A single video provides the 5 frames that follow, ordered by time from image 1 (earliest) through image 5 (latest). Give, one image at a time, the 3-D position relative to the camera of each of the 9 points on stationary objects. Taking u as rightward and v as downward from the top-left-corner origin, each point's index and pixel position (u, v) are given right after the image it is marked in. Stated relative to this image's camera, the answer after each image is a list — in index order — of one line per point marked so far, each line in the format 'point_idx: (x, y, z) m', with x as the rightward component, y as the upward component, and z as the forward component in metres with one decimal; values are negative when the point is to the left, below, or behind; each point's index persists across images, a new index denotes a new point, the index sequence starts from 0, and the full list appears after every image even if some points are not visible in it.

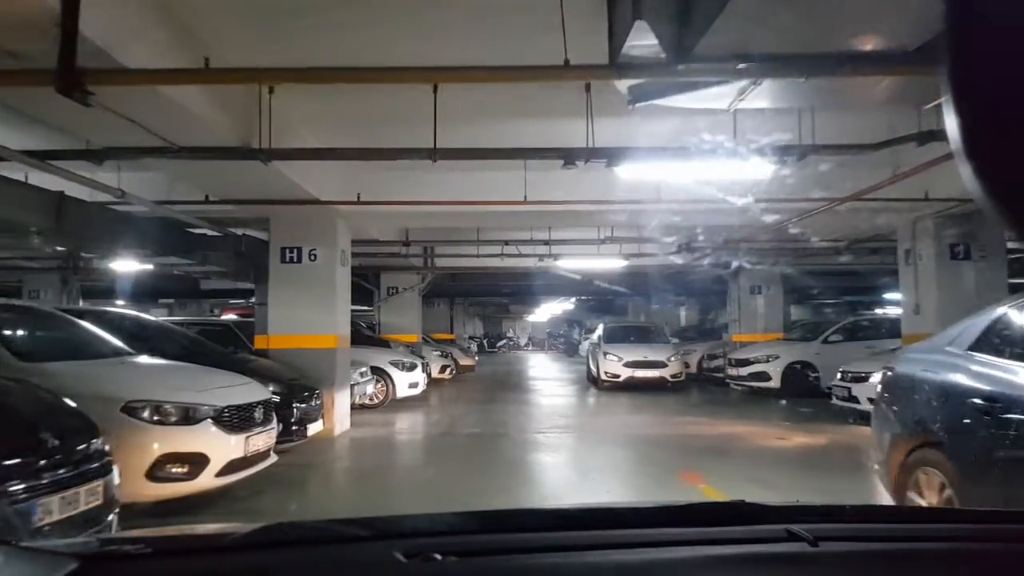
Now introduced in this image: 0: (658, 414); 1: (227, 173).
0: (+1.9, -1.6, +13.4) m
1: (-2.2, +0.9, +8.0) m
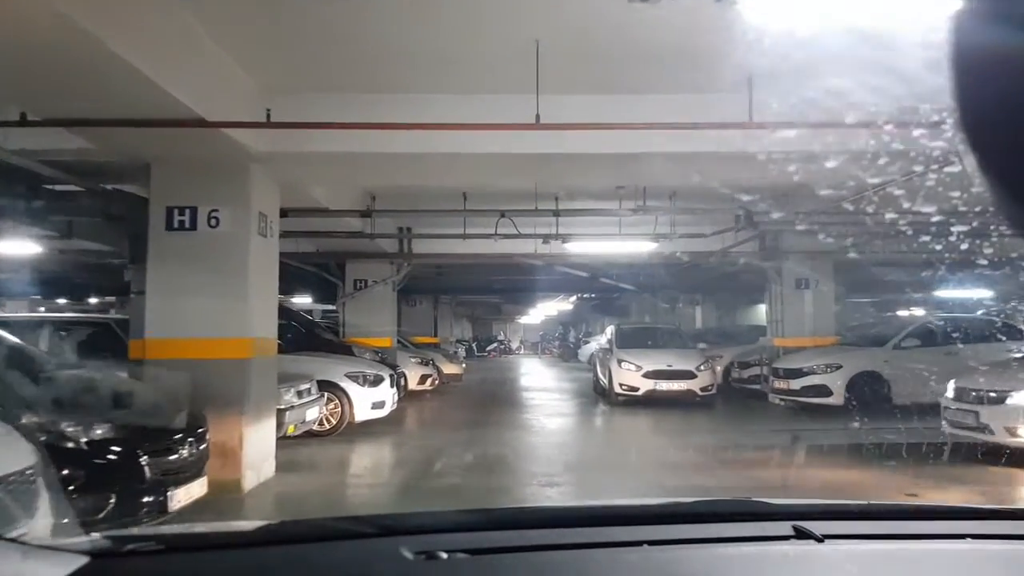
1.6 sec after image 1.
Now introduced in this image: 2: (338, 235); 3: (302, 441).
0: (+1.8, -1.5, +10.5) m
1: (-2.2, +1.0, +5.0) m
2: (-1.7, +0.5, +10.2) m
3: (-1.8, -1.3, +8.9) m
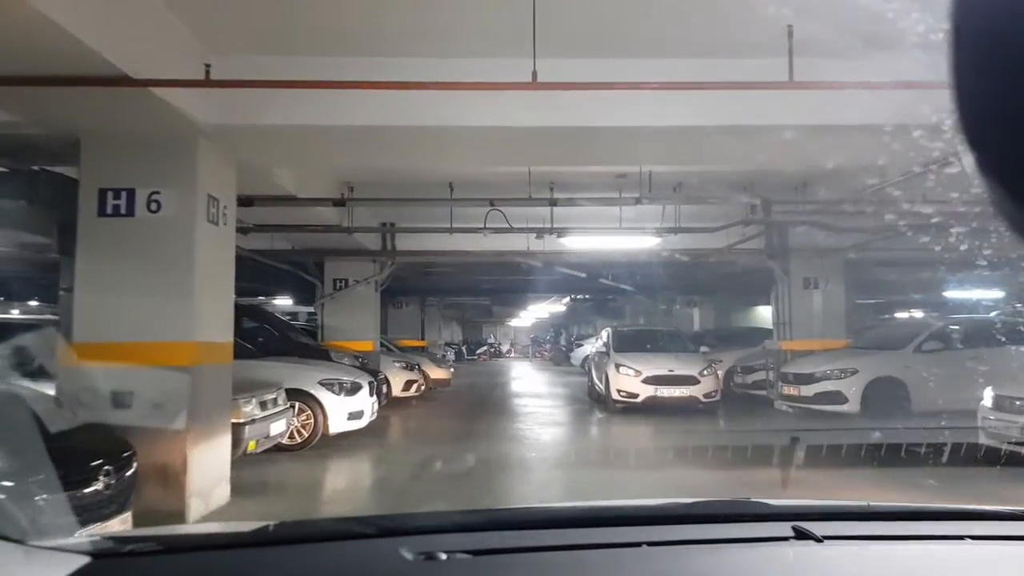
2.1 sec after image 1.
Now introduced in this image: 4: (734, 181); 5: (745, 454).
0: (+1.8, -1.5, +9.6) m
1: (-2.2, +1.0, +4.2) m
2: (-1.8, +0.5, +9.4) m
3: (-1.8, -1.3, +8.0) m
4: (+1.9, +0.9, +9.2) m
5: (+2.1, -1.5, +9.7) m
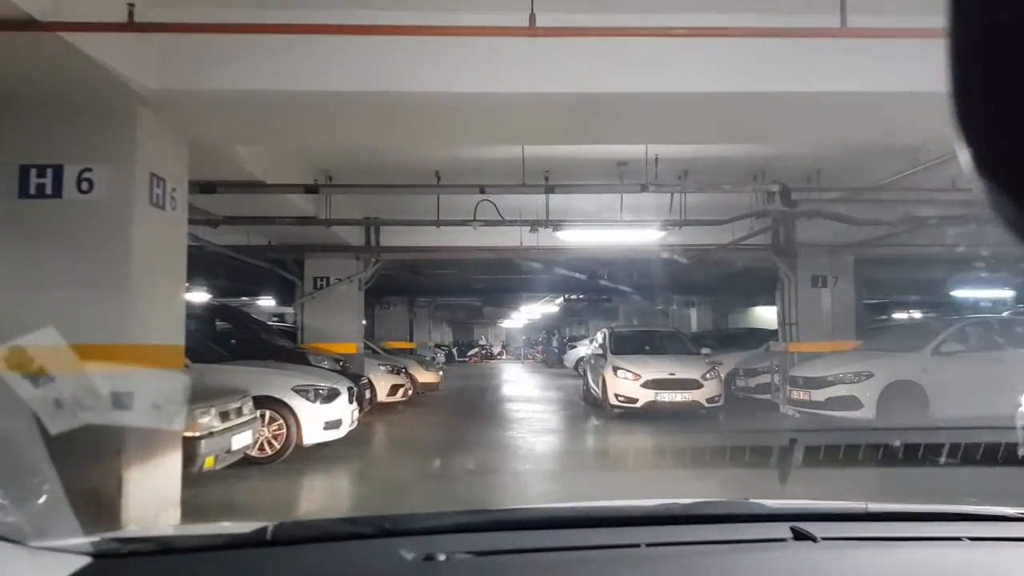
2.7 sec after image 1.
0: (+1.7, -1.5, +8.9) m
1: (-2.2, +1.0, +3.4) m
2: (-1.8, +0.5, +8.6) m
3: (-1.9, -1.2, +7.3) m
4: (+1.9, +1.0, +8.5) m
5: (+2.0, -1.5, +9.0) m
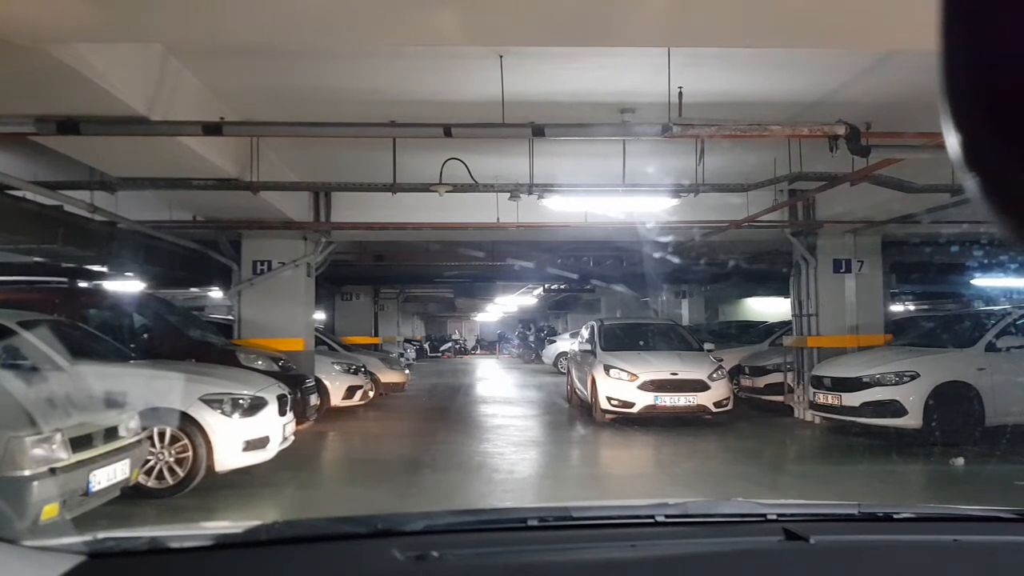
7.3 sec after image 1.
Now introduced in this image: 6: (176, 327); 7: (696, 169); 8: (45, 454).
0: (+1.5, -1.3, +7.3) m
1: (-2.3, +1.1, +1.7) m
2: (-2.0, +0.7, +6.9) m
3: (-2.0, -1.1, +5.5) m
4: (+1.7, +1.1, +6.8) m
5: (+1.9, -1.3, +7.3) m
6: (-2.8, -0.3, +9.1) m
7: (+1.6, +1.0, +9.2) m
8: (-1.9, -0.7, +4.4) m
